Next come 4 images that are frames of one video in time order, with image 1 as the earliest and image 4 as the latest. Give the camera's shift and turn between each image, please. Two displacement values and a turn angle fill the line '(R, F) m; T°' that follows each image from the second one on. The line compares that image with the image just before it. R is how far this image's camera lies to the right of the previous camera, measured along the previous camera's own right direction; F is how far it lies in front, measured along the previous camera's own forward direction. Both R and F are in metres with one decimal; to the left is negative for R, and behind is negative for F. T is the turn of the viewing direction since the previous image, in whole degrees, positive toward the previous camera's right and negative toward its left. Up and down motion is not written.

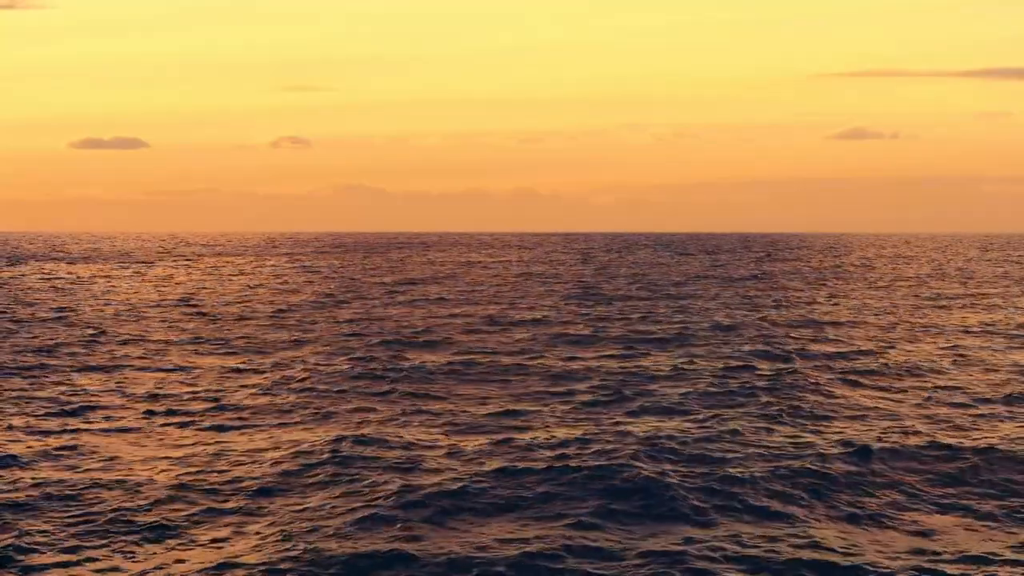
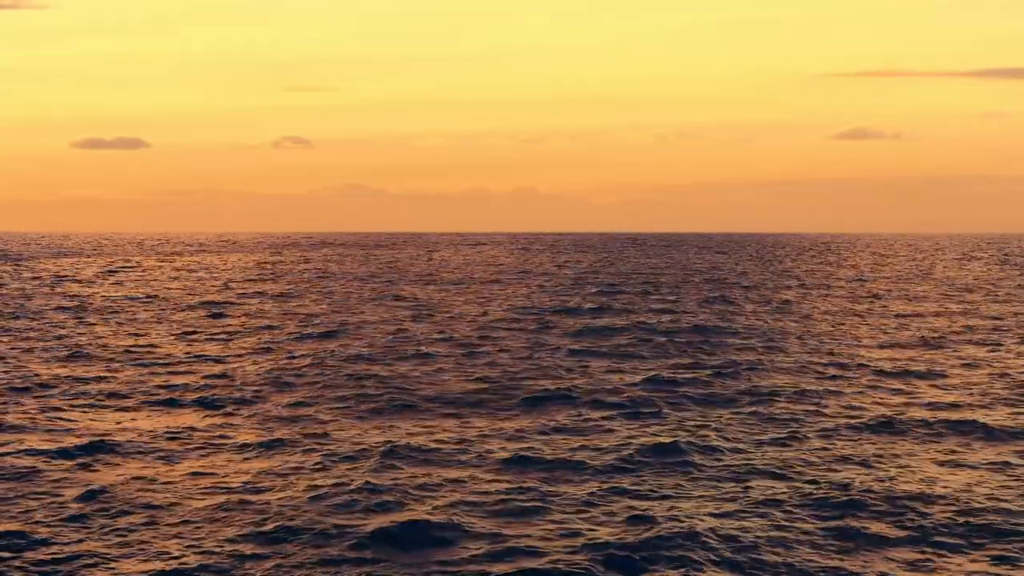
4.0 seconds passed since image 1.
(-2.9, +0.8) m; 0°
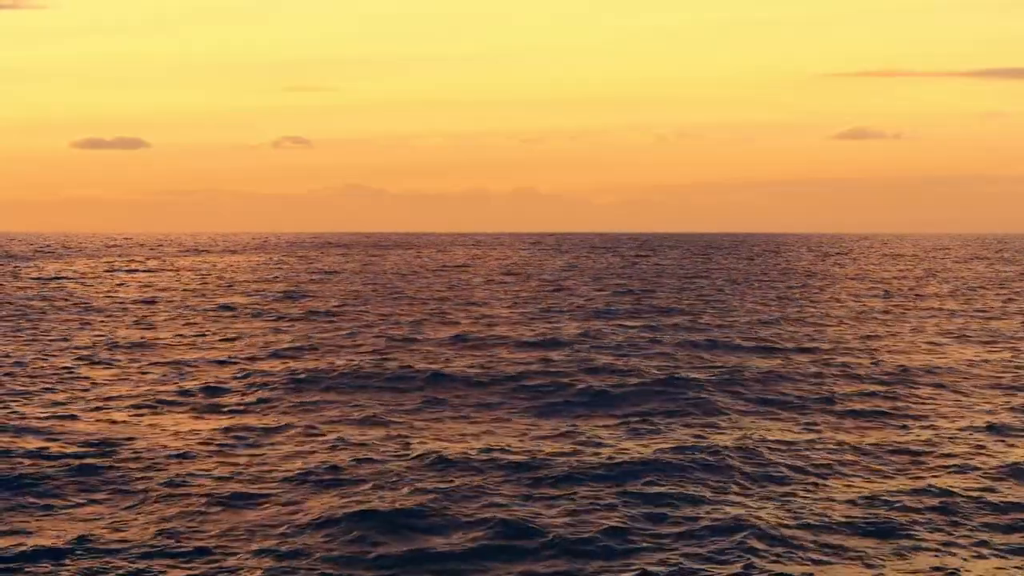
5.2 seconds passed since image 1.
(-3.6, -3.7) m; 0°
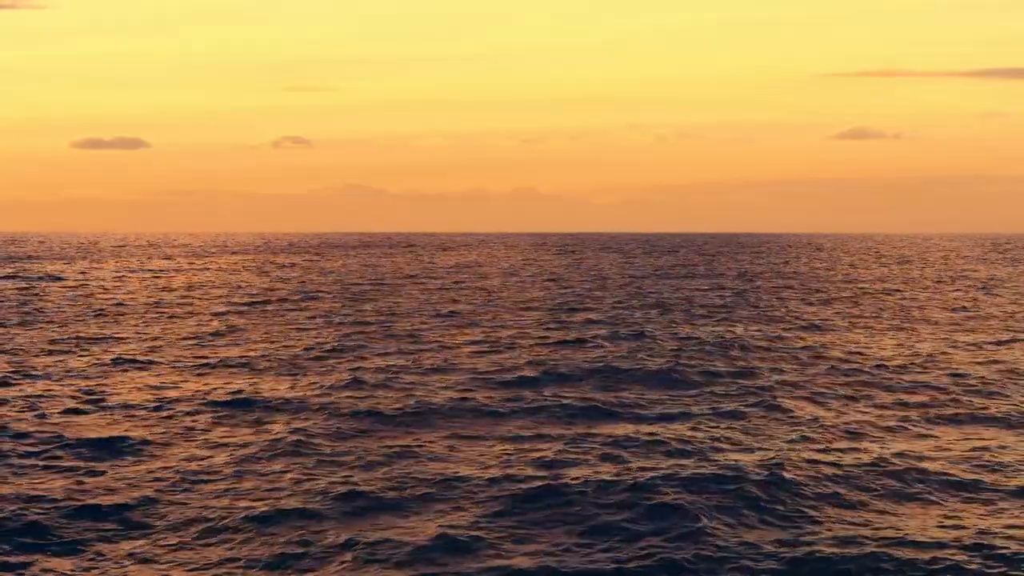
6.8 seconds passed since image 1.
(-6.3, +1.0) m; 0°
